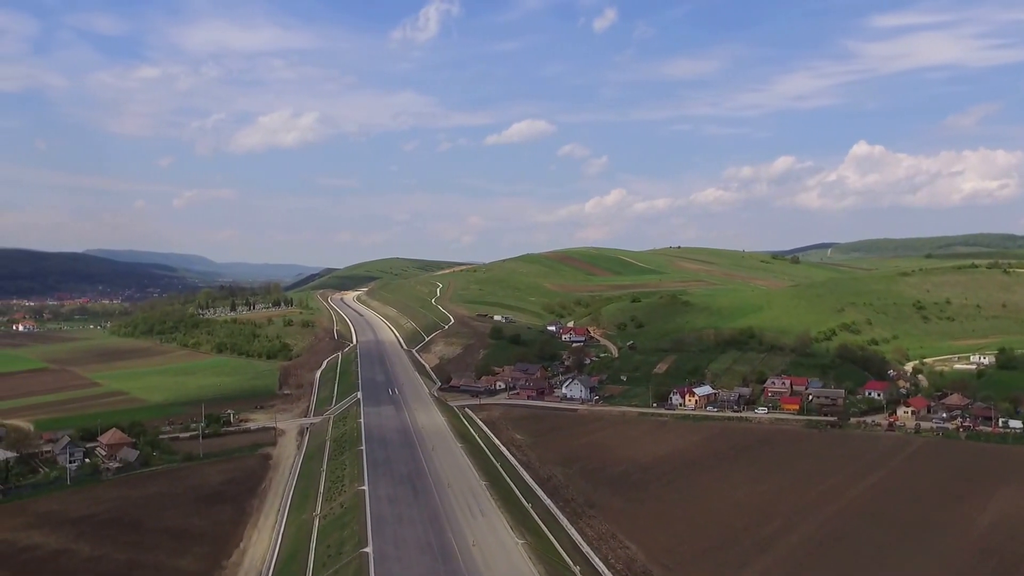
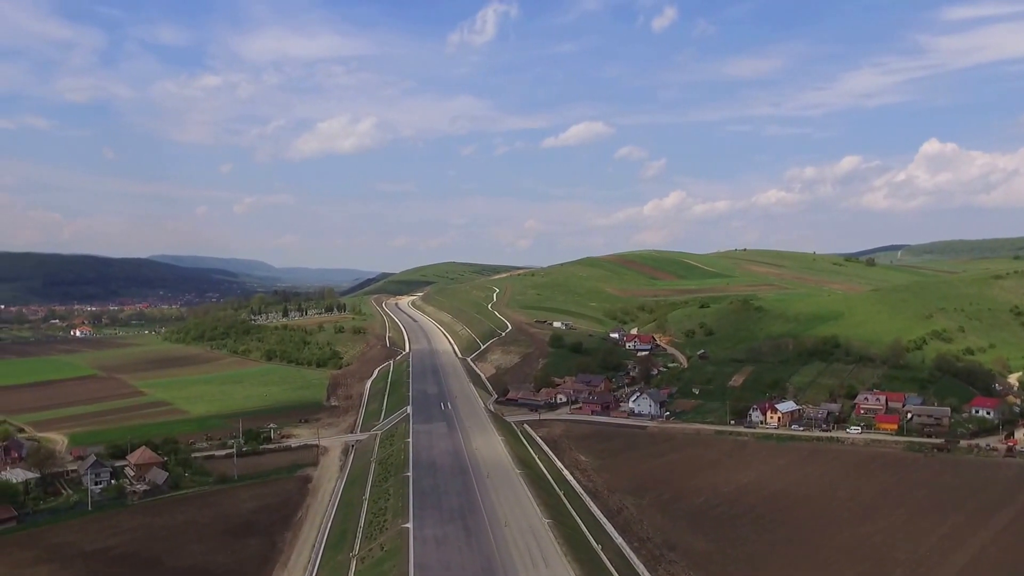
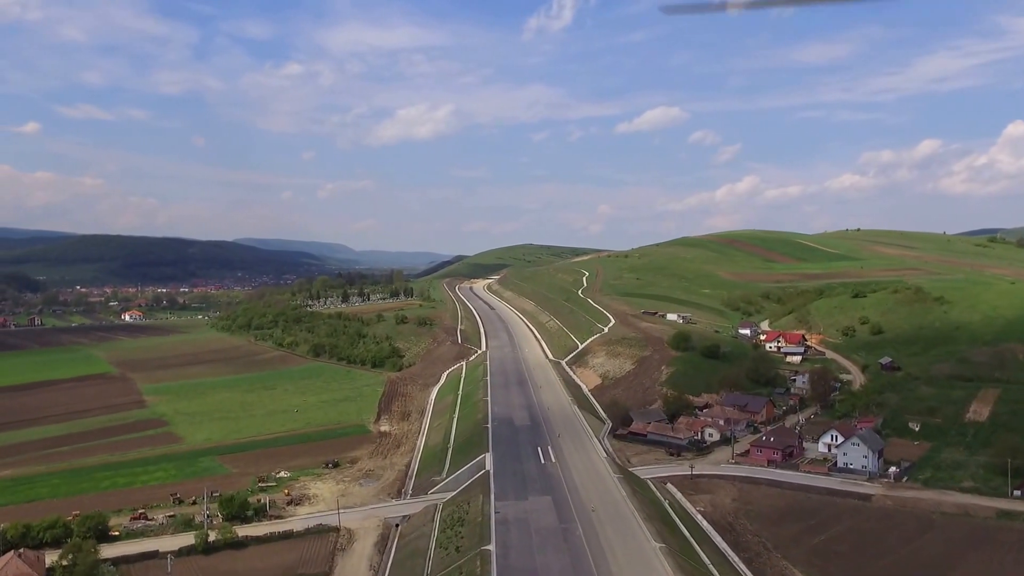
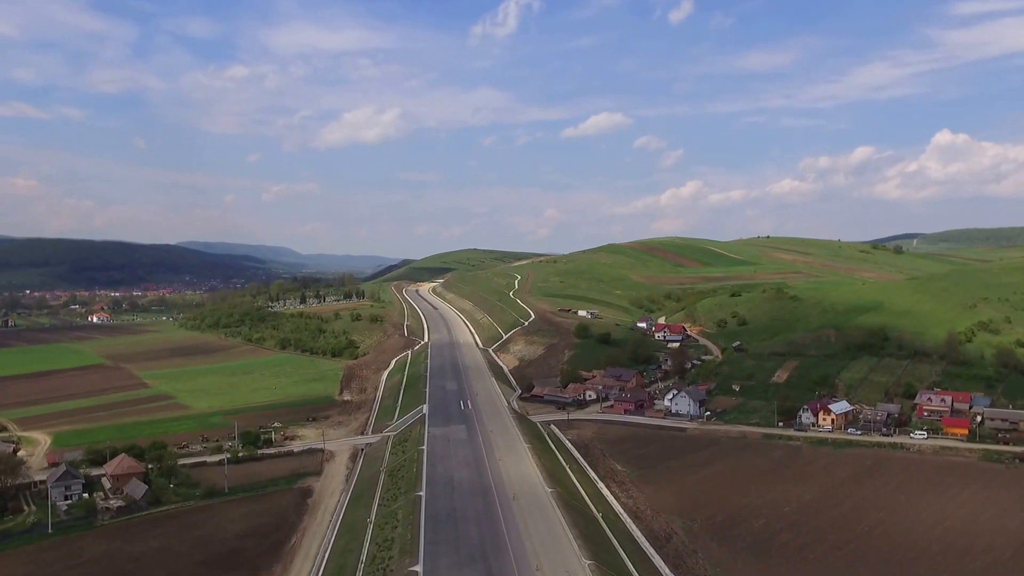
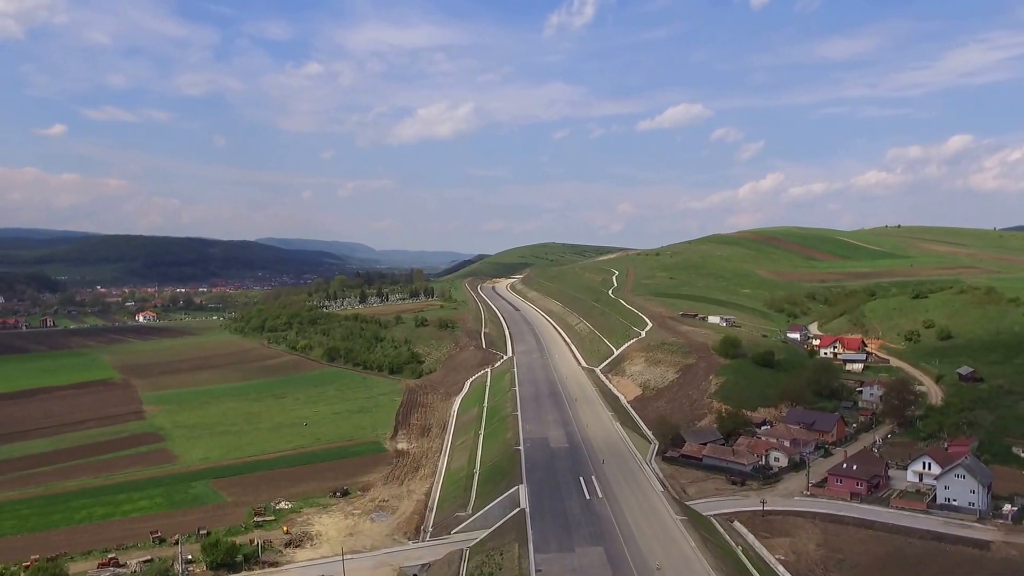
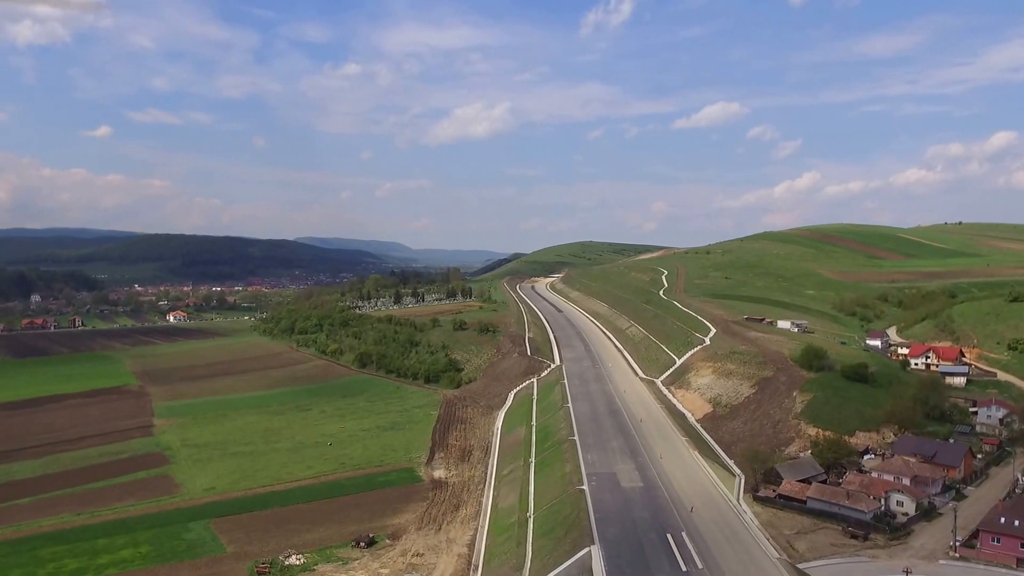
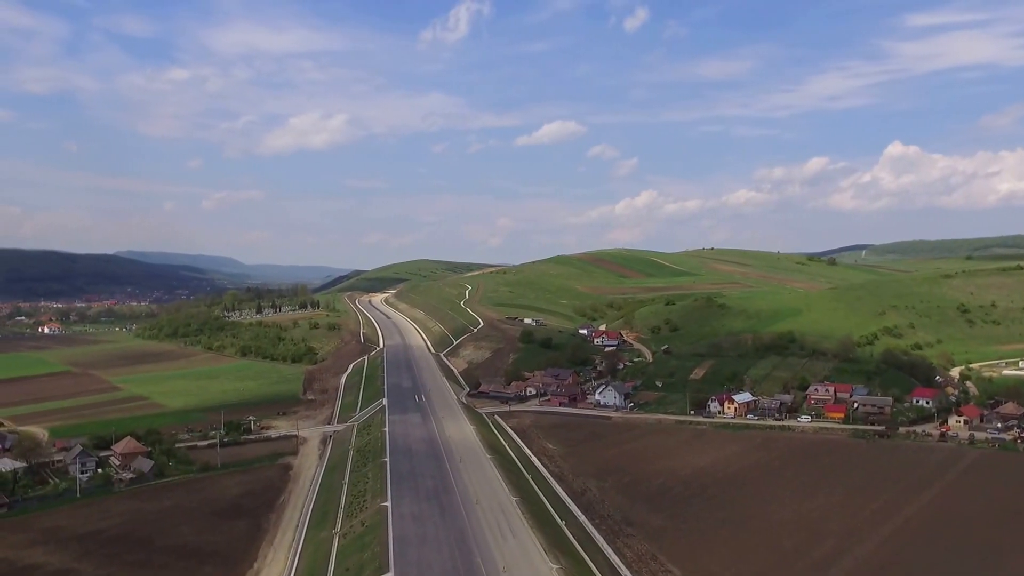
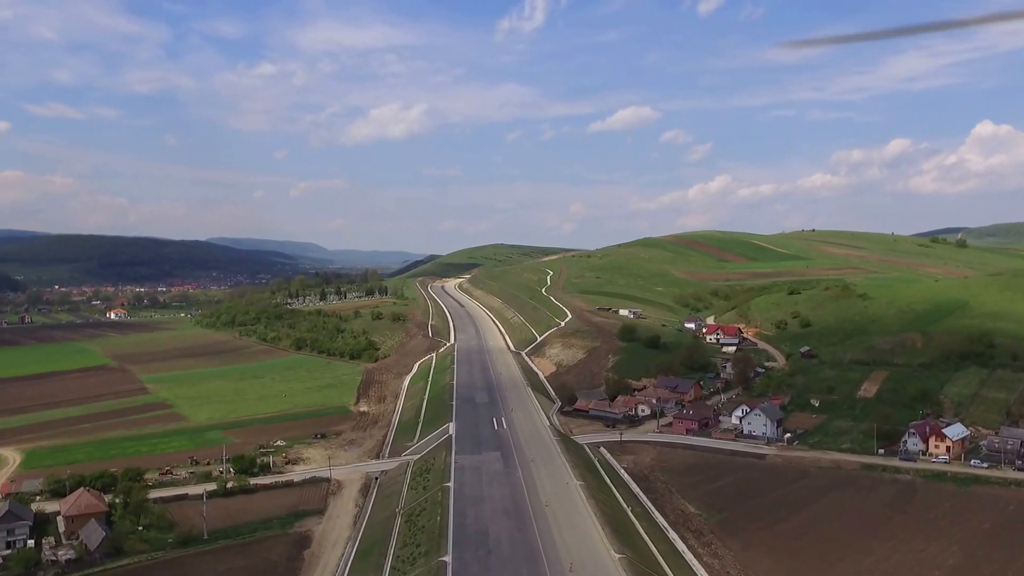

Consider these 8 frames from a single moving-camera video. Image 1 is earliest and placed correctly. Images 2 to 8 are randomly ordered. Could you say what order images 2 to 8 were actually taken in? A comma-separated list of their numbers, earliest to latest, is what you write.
7, 2, 4, 8, 3, 5, 6
